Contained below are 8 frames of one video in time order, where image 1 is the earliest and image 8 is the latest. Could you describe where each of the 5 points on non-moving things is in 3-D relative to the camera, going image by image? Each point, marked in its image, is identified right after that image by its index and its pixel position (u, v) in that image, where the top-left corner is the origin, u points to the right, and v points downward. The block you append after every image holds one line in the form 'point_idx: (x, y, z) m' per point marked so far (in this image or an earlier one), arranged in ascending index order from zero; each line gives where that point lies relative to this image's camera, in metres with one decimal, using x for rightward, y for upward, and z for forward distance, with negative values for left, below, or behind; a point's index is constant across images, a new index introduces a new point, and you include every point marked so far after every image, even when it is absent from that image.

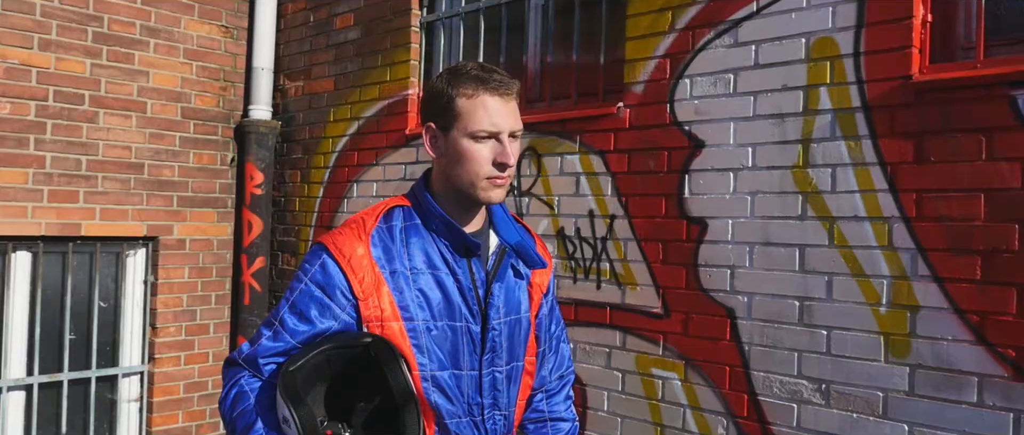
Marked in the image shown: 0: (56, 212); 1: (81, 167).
0: (-2.0, 0.0, +3.8) m
1: (-2.0, +0.2, +3.8) m
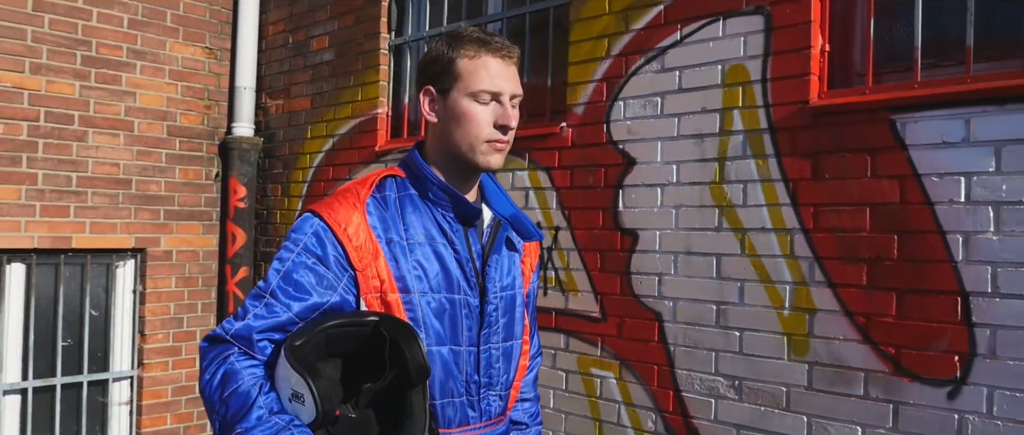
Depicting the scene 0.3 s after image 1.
0: (-2.2, 0.0, +4.0) m
1: (-2.2, +0.2, +4.1) m
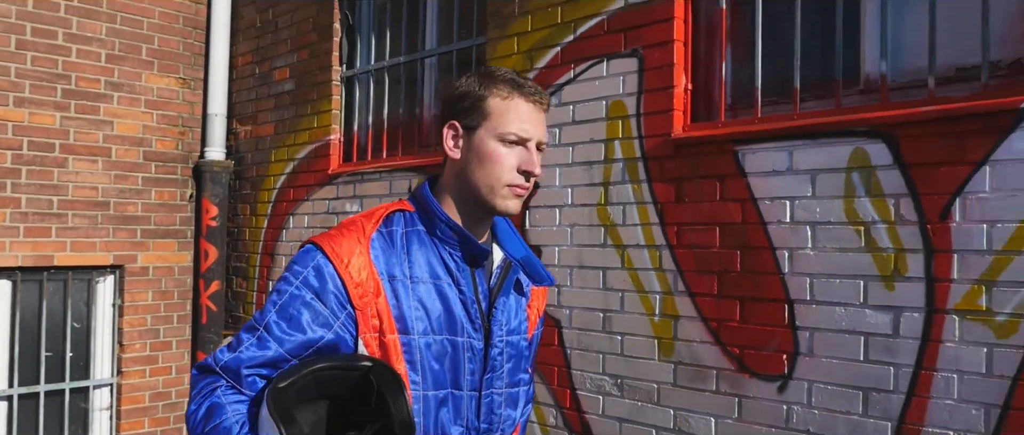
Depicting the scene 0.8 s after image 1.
0: (-2.5, -0.1, +4.4) m
1: (-2.5, +0.1, +4.5) m
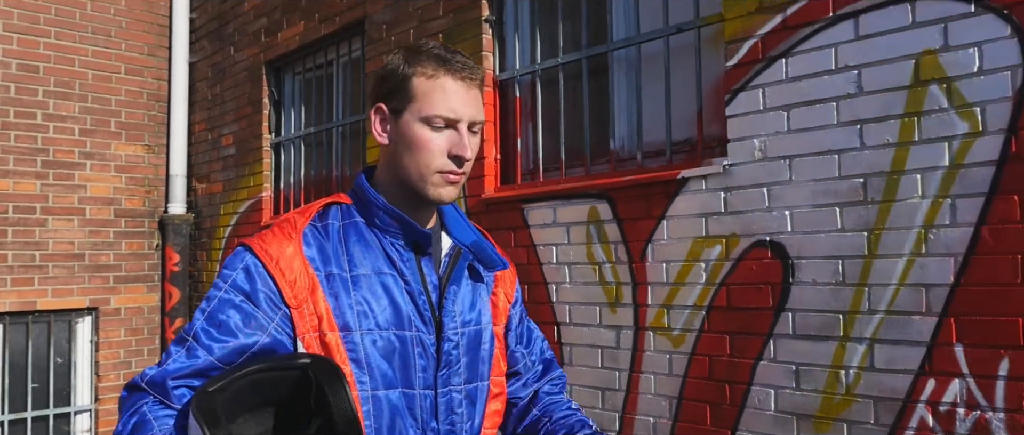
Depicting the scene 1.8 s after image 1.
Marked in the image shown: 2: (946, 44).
0: (-3.1, -0.5, +5.2) m
1: (-3.1, -0.3, +5.3) m
2: (+1.2, +0.5, +2.2) m
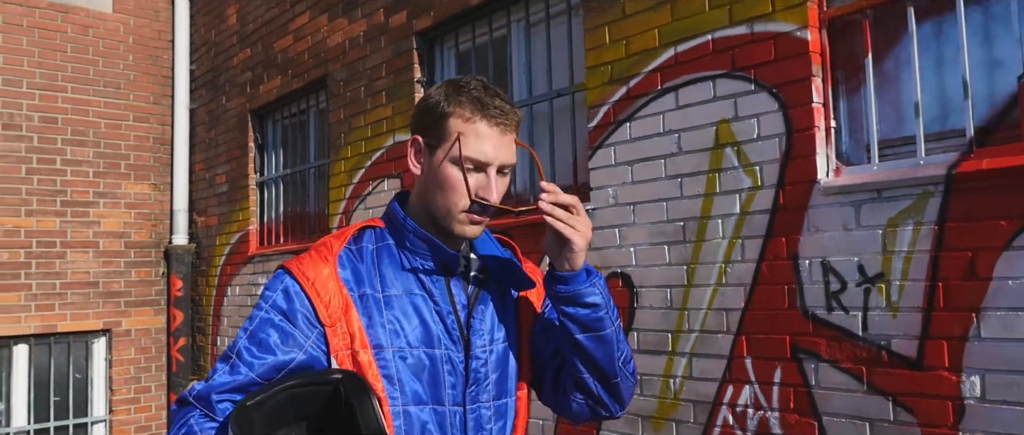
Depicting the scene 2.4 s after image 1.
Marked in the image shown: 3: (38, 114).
0: (-3.4, -0.7, +5.9) m
1: (-3.3, -0.5, +6.0) m
2: (+0.7, +0.3, +2.7) m
3: (-3.5, +0.8, +6.1) m
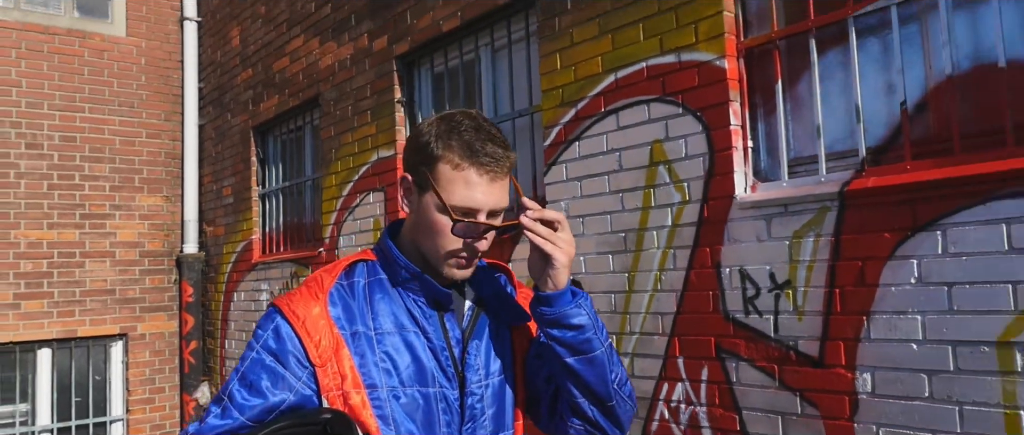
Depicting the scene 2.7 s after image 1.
0: (-3.4, -0.8, +6.3) m
1: (-3.4, -0.6, +6.4) m
2: (+0.6, +0.3, +3.0) m
3: (-3.5, +0.7, +6.5) m
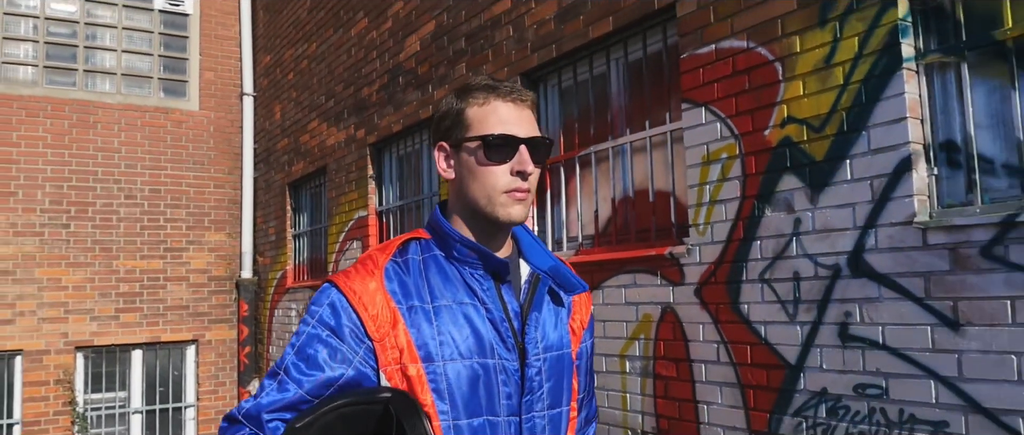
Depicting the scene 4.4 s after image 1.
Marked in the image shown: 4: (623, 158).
0: (-3.7, -1.2, +8.4) m
1: (-3.6, -0.9, +8.5) m
2: (-0.1, 0.0, +4.7) m
3: (-3.8, +0.3, +8.6) m
4: (+0.5, +0.3, +3.9) m
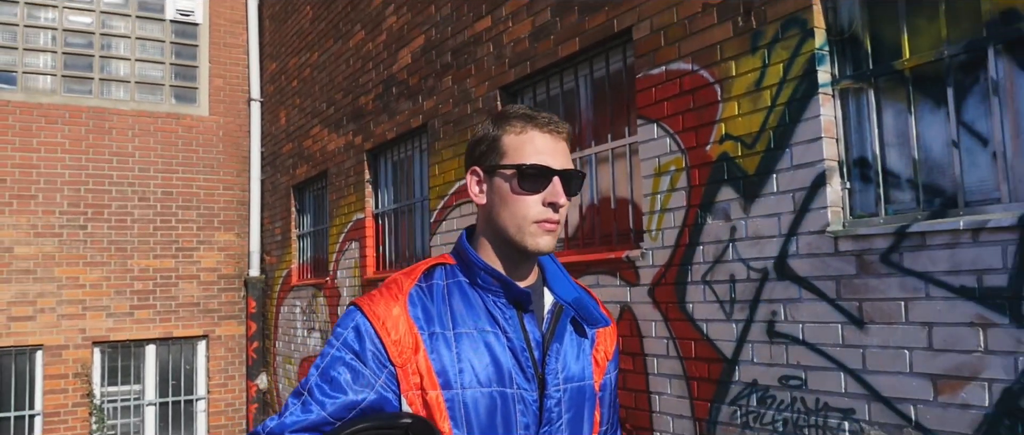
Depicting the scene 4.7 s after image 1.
0: (-3.7, -1.2, +8.8) m
1: (-3.7, -1.0, +8.9) m
2: (-0.2, 0.0, +5.0) m
3: (-3.8, +0.3, +9.0) m
4: (+0.4, +0.3, +4.2) m
